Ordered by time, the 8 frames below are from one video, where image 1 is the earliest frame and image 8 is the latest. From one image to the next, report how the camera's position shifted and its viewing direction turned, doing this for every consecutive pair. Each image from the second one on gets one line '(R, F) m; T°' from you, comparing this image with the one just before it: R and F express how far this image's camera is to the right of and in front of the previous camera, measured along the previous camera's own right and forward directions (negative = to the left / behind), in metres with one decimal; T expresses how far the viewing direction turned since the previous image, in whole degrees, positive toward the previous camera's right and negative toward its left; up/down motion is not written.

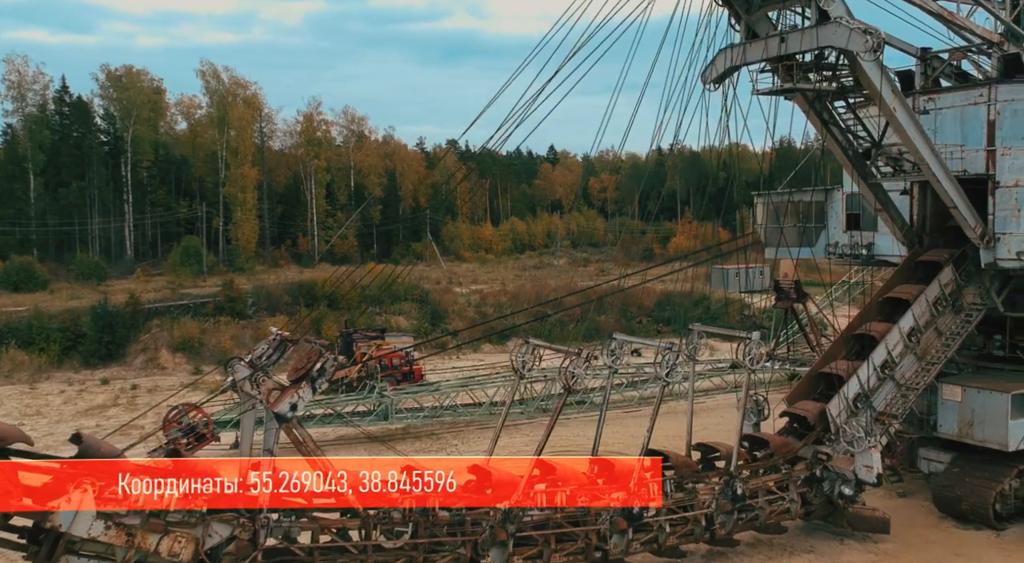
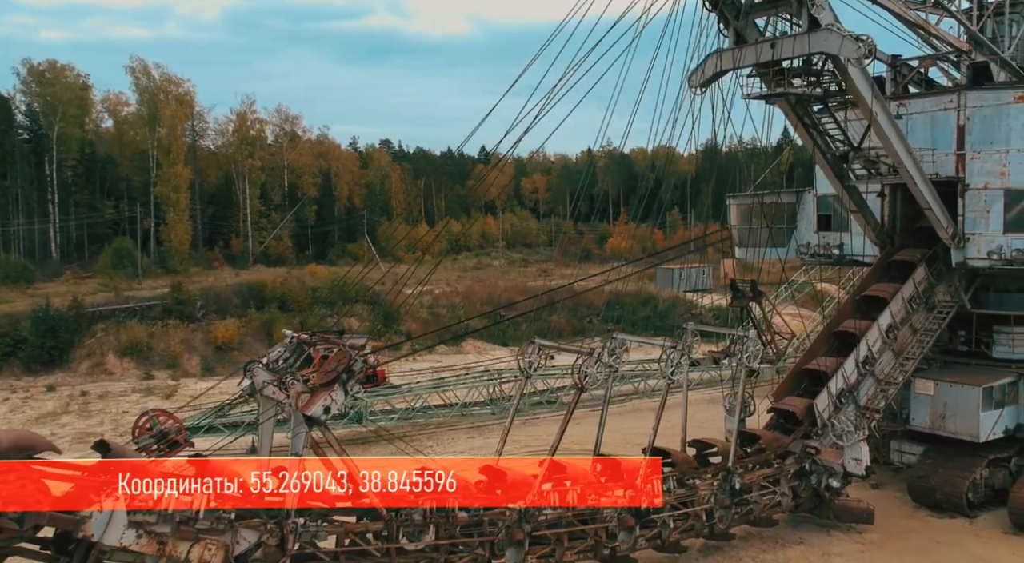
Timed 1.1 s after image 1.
(-1.1, 0.0) m; +4°
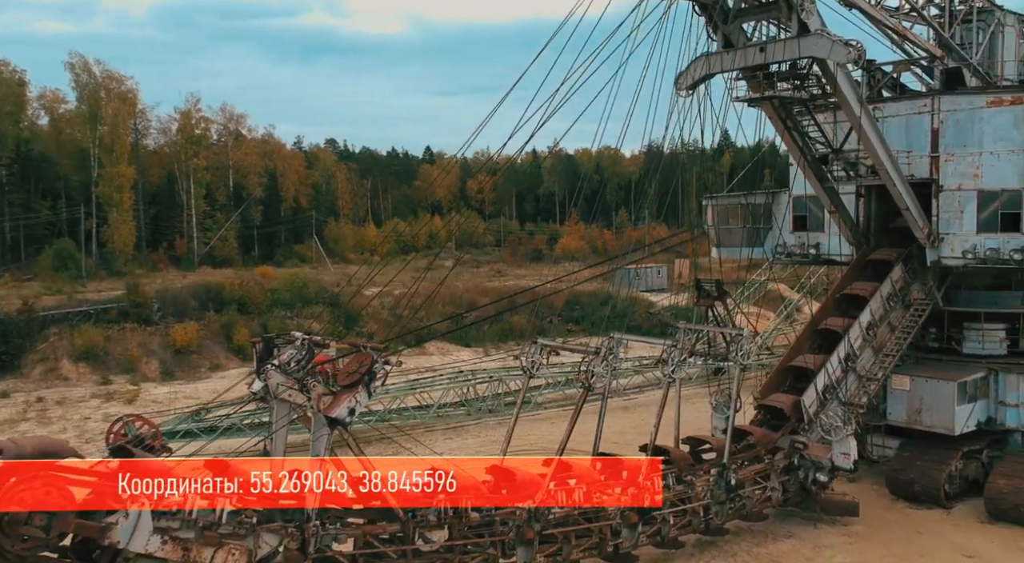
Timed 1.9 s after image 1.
(-0.8, 0.0) m; +3°
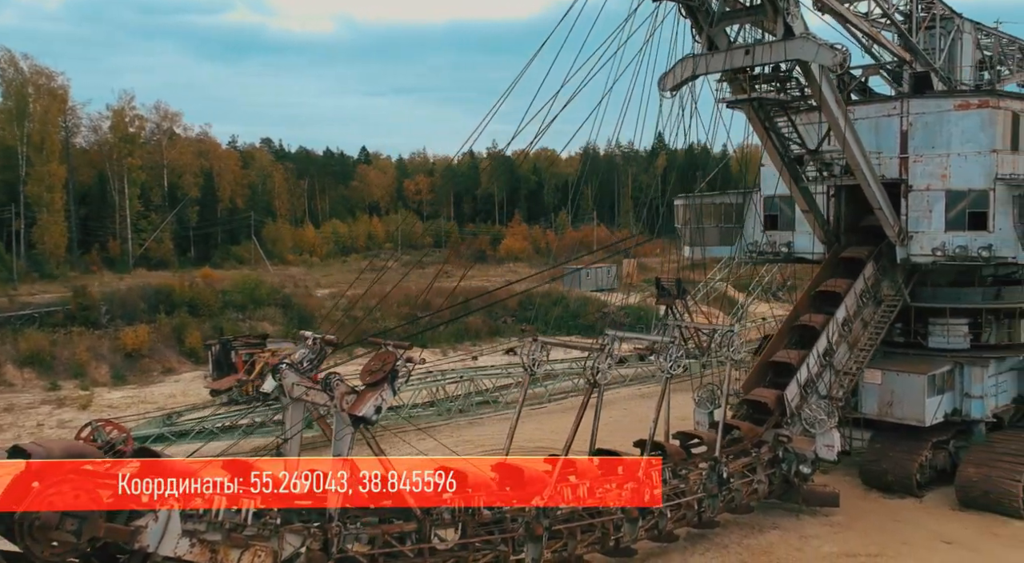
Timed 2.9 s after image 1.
(-0.9, 0.0) m; +4°
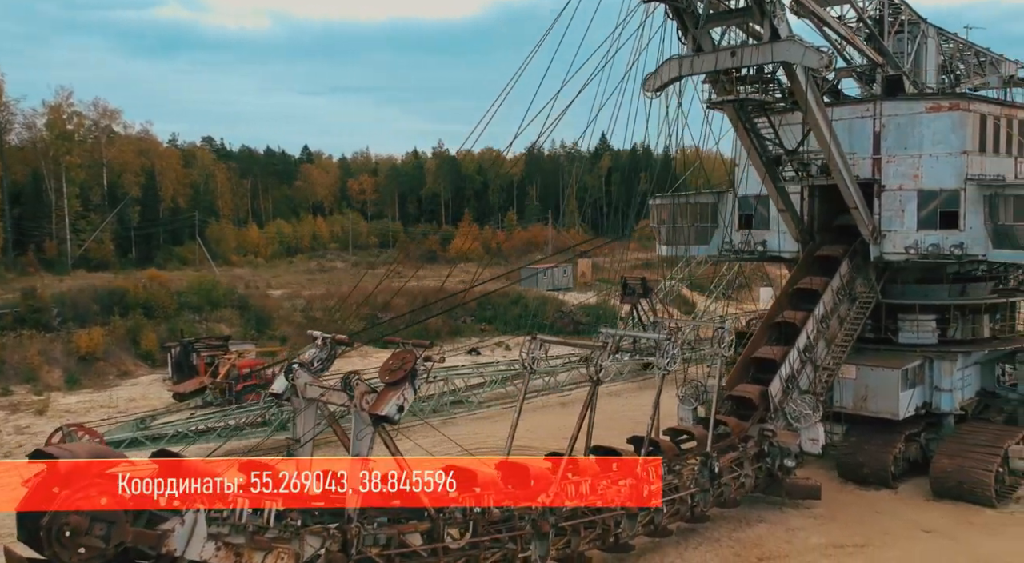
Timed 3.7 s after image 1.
(-0.8, 0.0) m; +3°
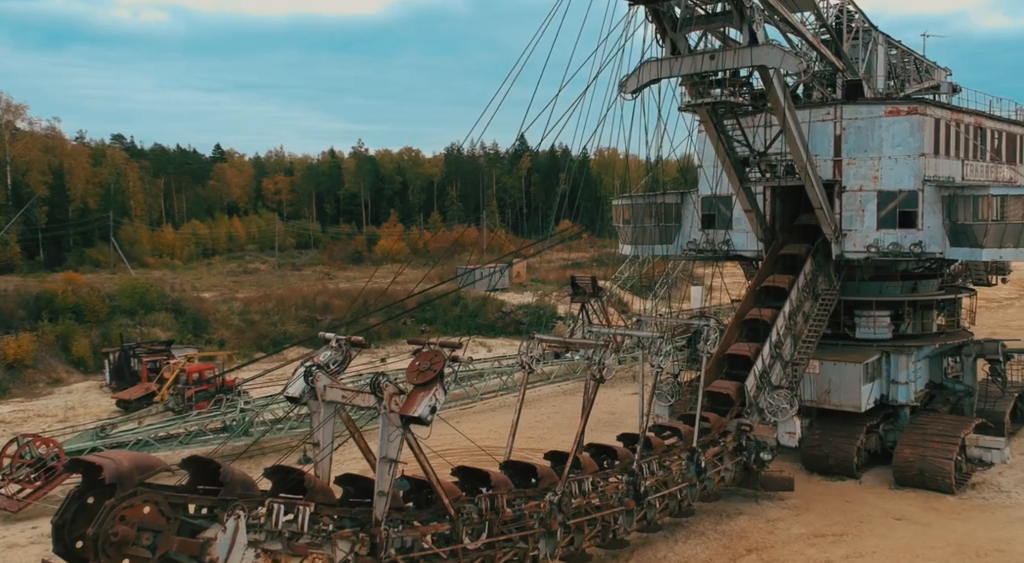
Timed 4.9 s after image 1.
(-1.1, 0.0) m; +5°
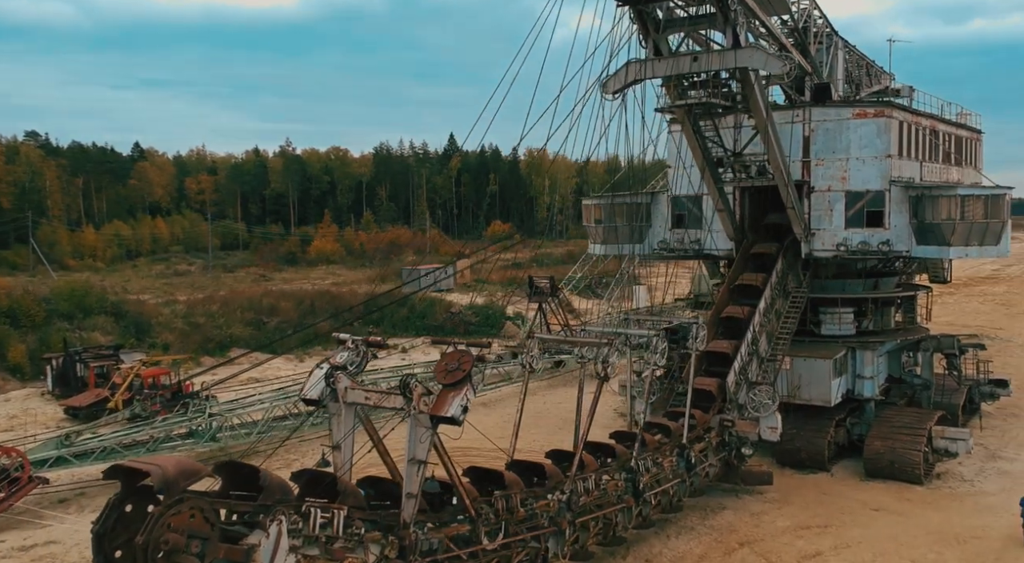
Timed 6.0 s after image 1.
(-1.0, +0.1) m; +4°
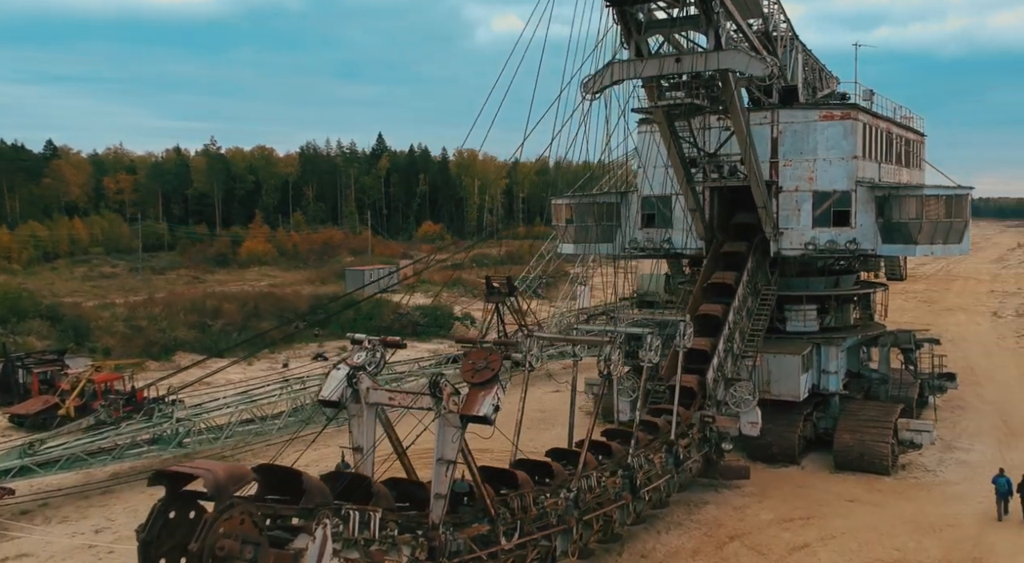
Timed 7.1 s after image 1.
(-1.0, +0.1) m; +4°
